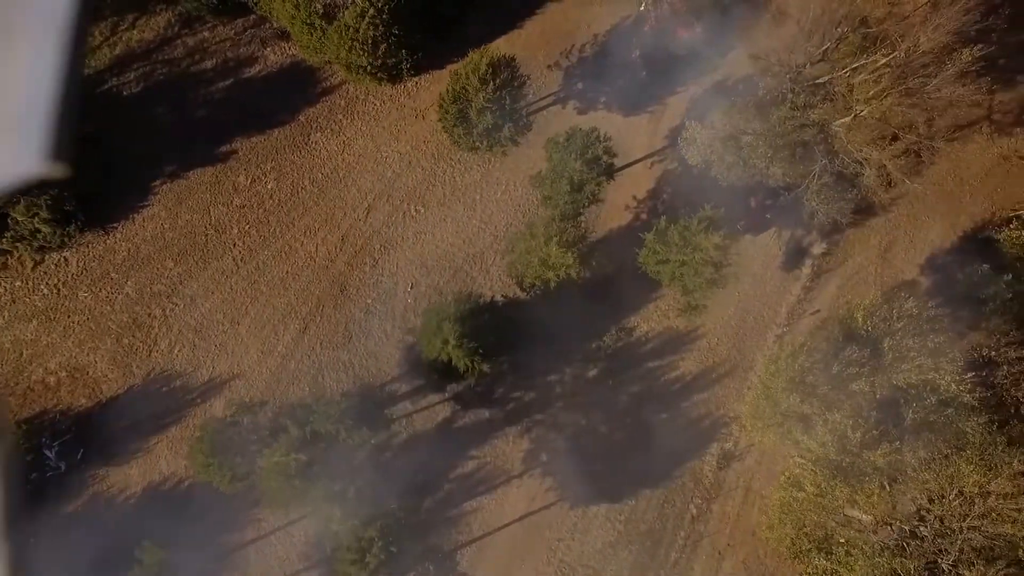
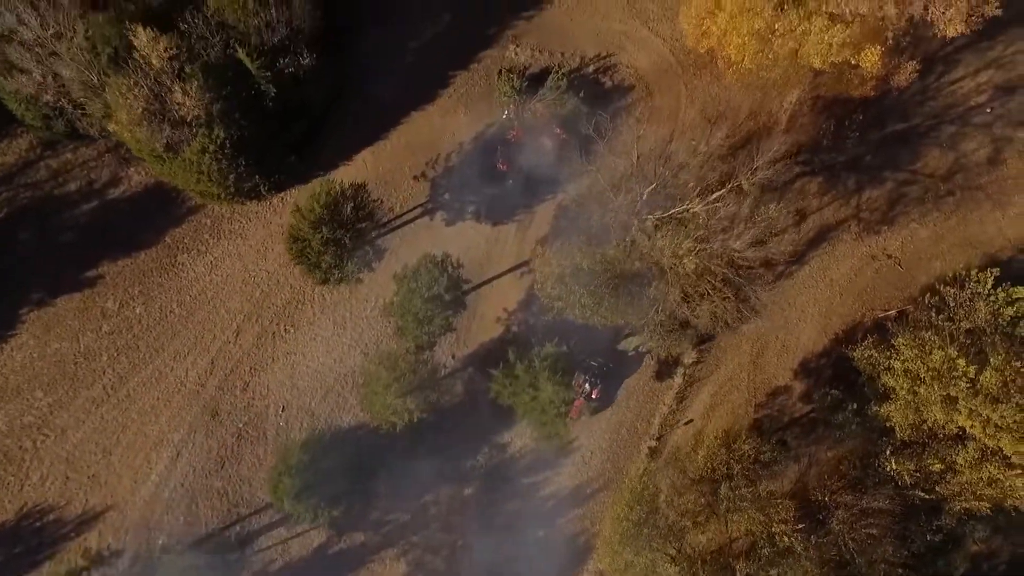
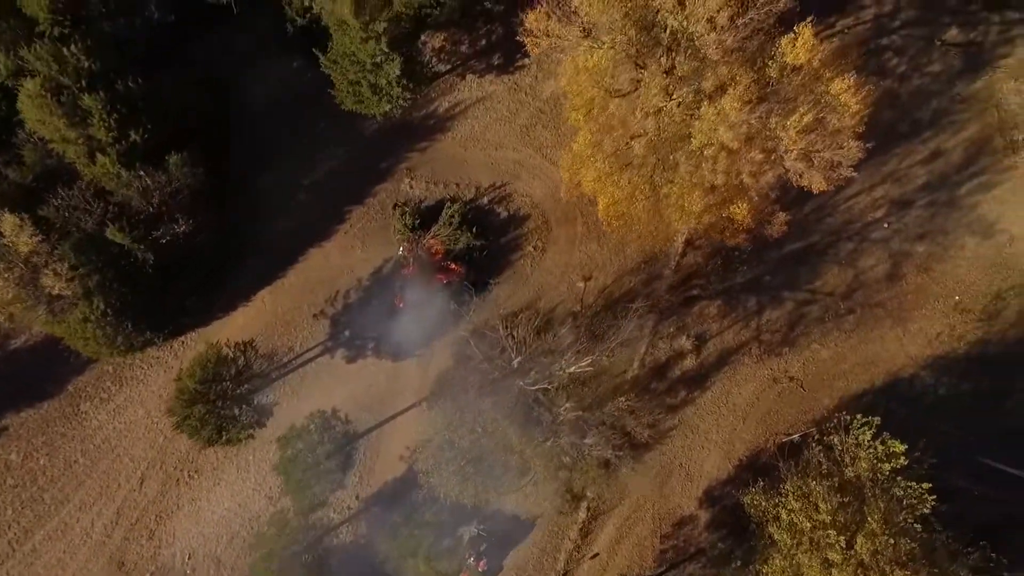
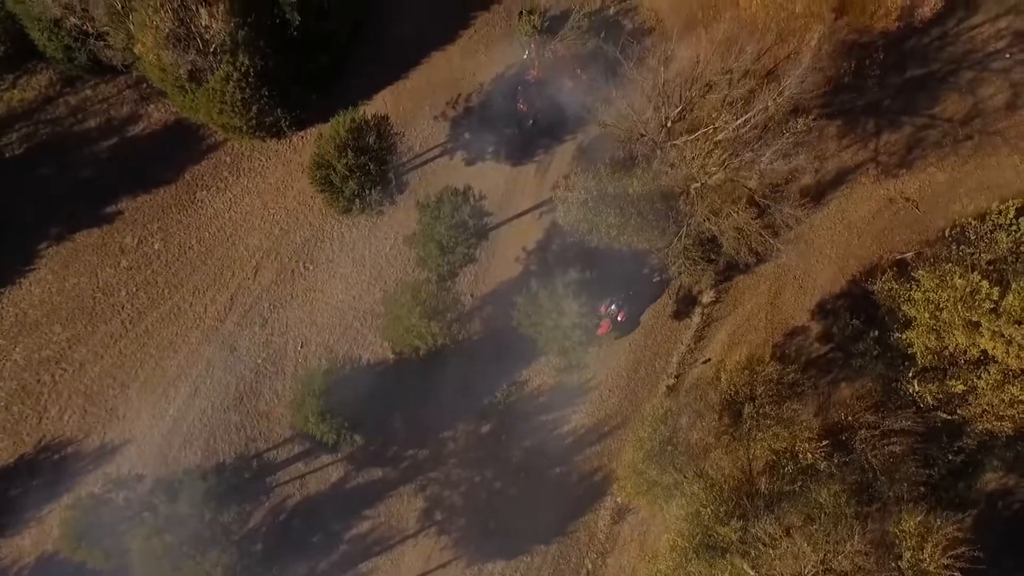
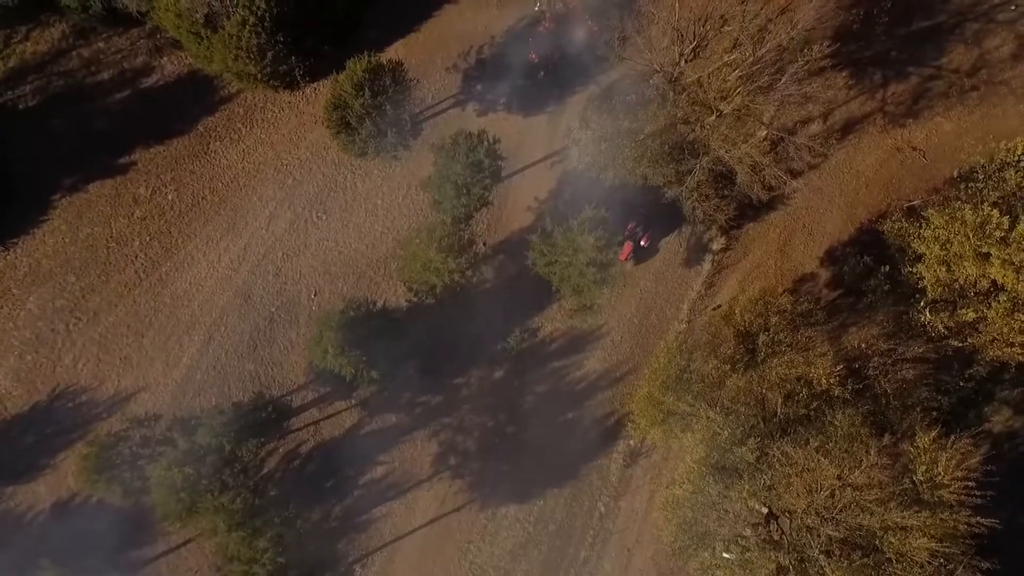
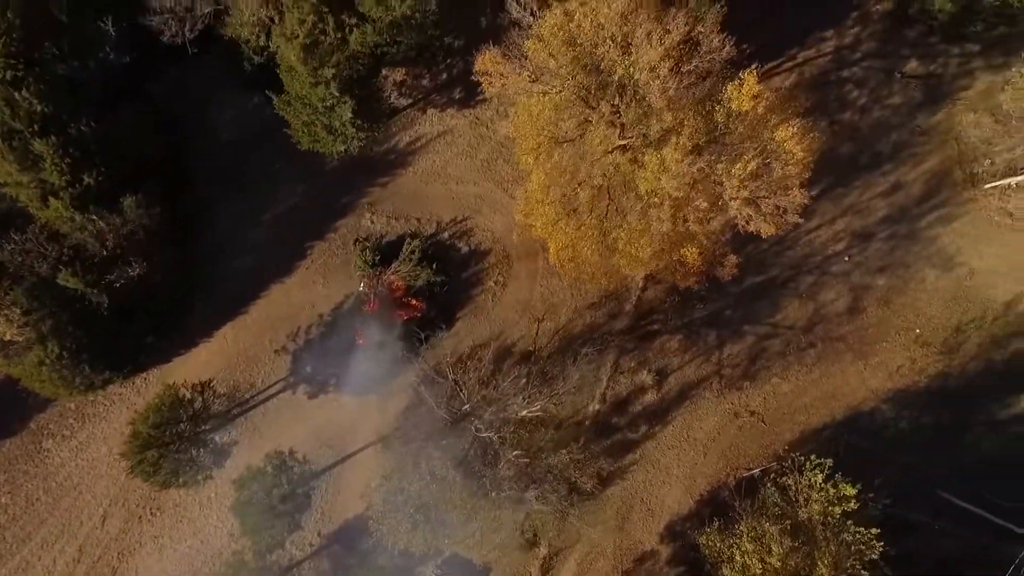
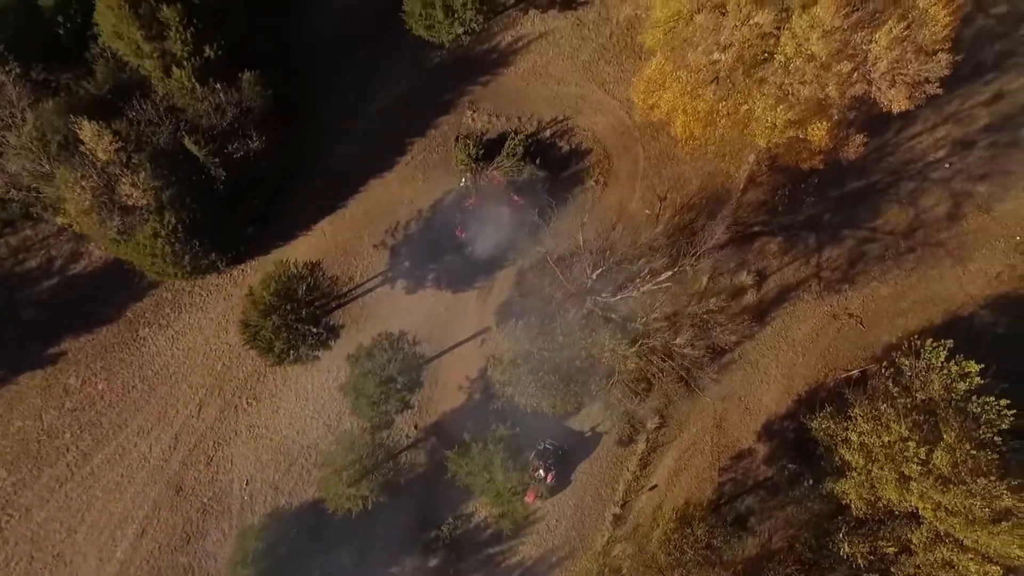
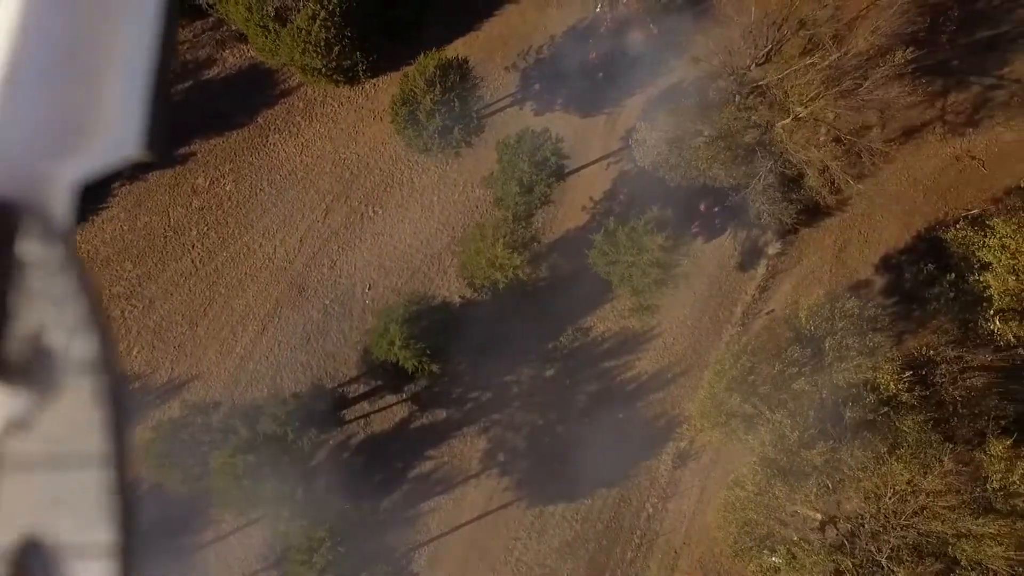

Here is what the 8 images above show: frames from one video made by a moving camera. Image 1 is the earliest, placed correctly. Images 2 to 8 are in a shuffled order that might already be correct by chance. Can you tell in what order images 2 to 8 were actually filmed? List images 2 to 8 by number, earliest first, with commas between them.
8, 5, 4, 2, 7, 3, 6
